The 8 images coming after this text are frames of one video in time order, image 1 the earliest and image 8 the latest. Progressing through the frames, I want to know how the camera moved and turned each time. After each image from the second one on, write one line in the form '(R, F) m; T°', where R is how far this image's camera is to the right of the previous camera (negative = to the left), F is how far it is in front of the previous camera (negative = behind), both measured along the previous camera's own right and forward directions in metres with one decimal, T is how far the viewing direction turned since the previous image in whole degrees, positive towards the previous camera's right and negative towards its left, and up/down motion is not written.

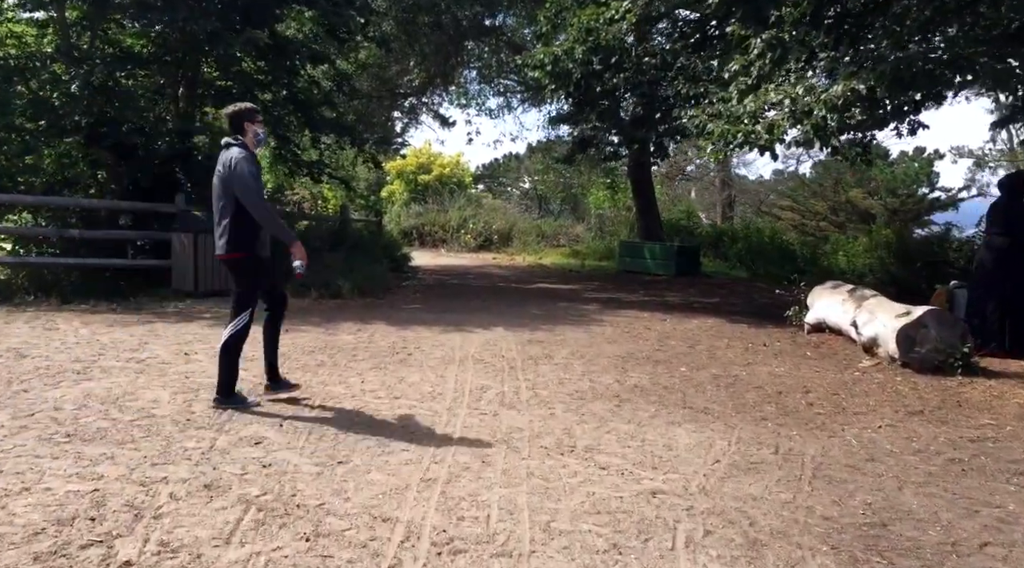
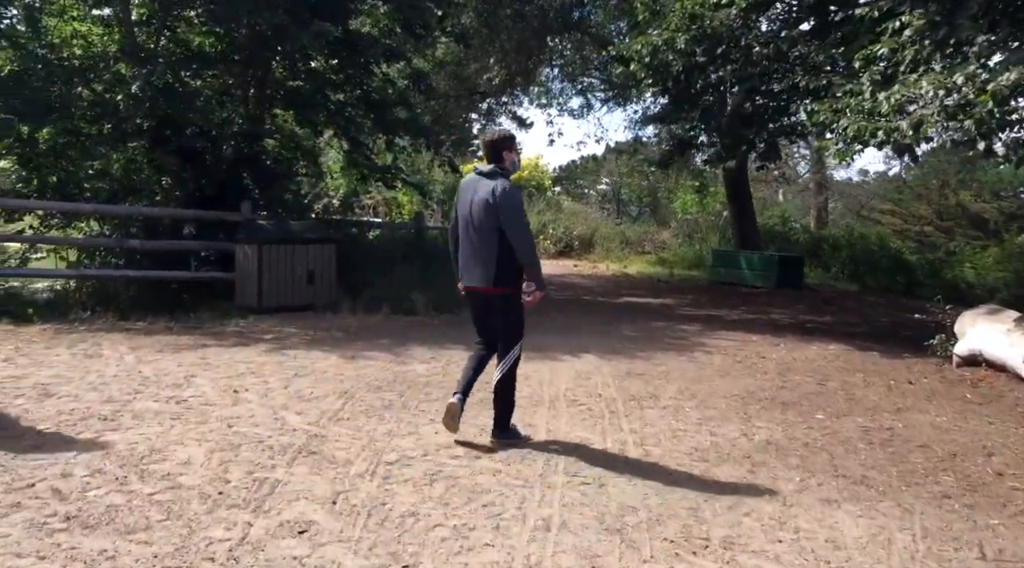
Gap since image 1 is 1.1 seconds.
(-0.2, +1.2) m; -5°
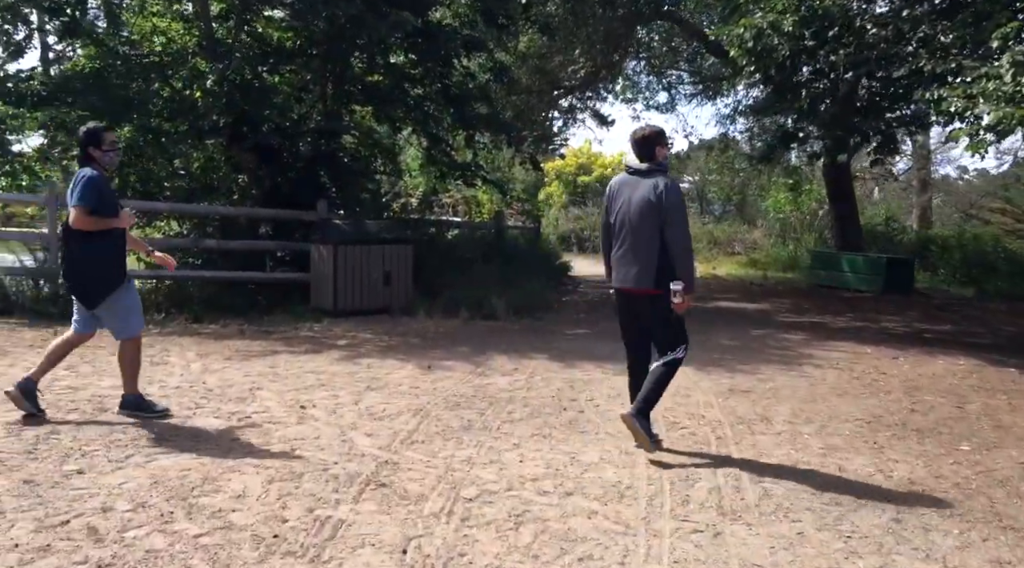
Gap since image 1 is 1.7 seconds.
(-0.1, +0.7) m; -5°
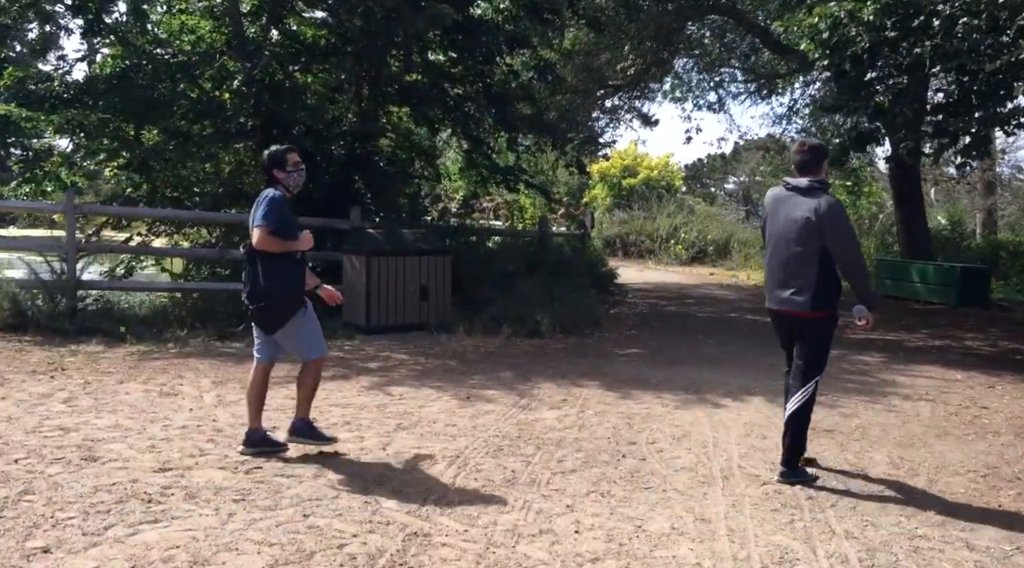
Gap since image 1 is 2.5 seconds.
(-0.1, +0.8) m; -3°
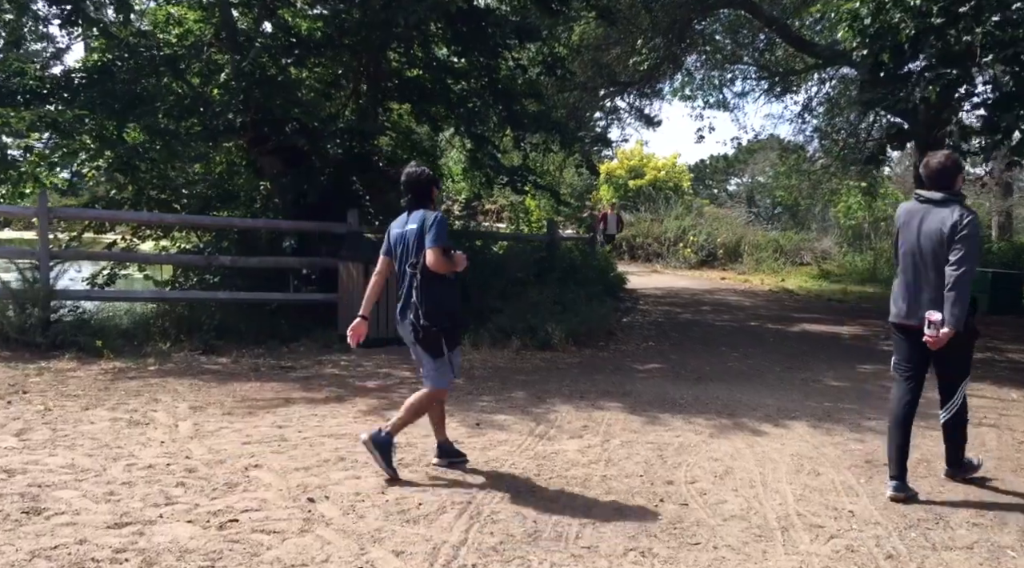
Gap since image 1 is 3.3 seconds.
(-0.1, +0.8) m; 0°
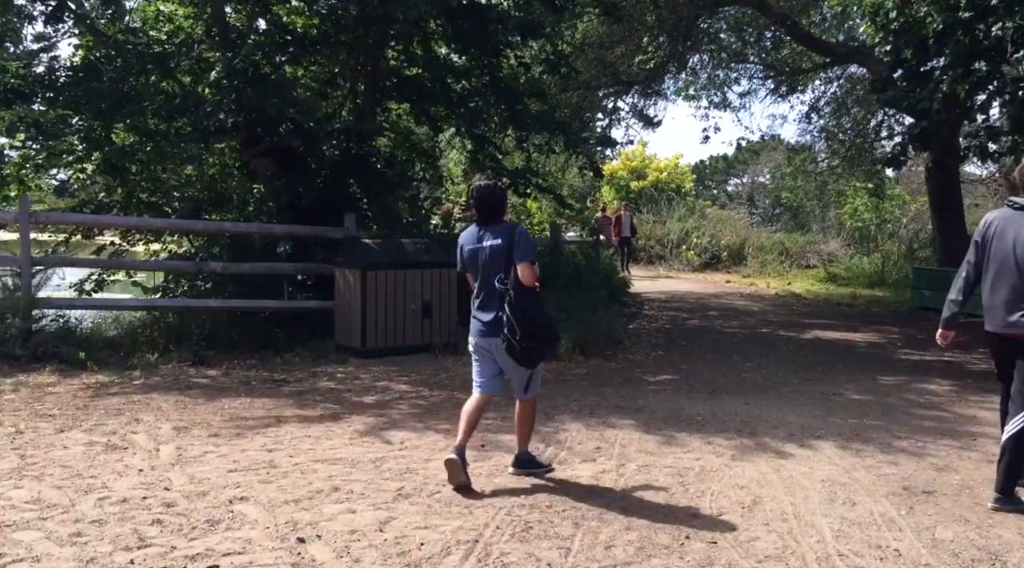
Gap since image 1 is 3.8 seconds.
(-0.1, +0.4) m; 0°
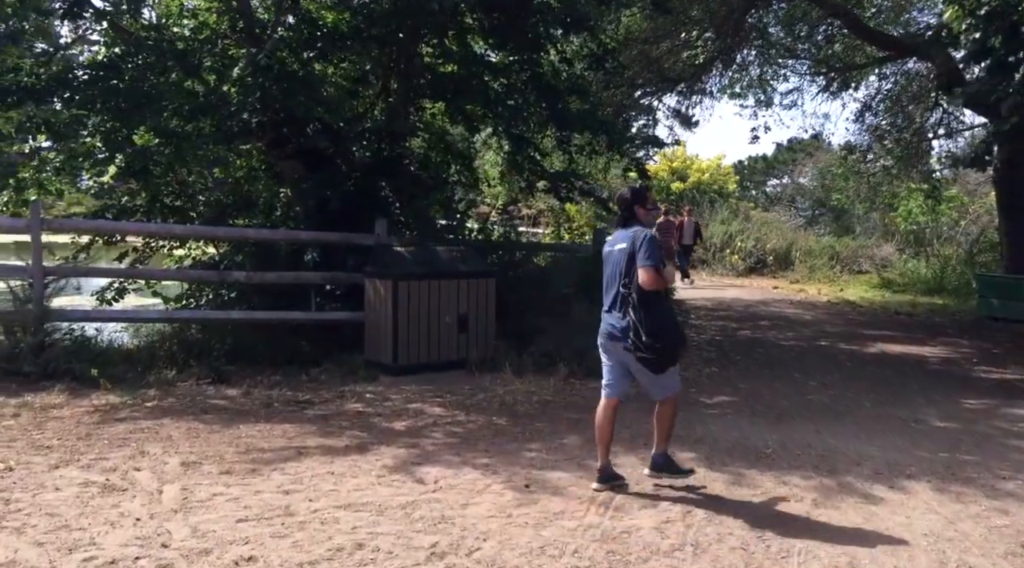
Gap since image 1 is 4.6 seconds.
(-0.1, +0.7) m; -2°
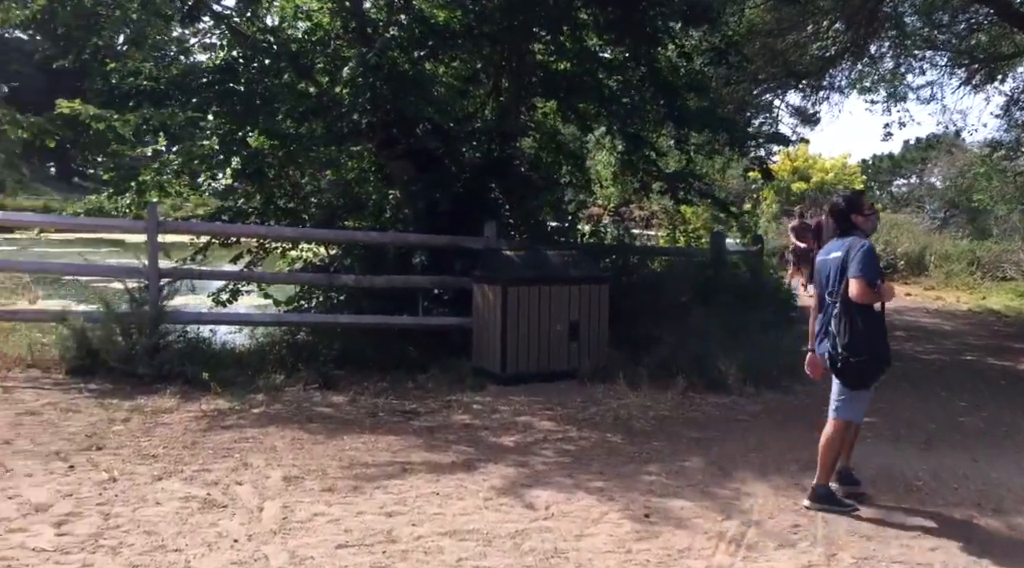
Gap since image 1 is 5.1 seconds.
(-0.1, +0.4) m; -7°
